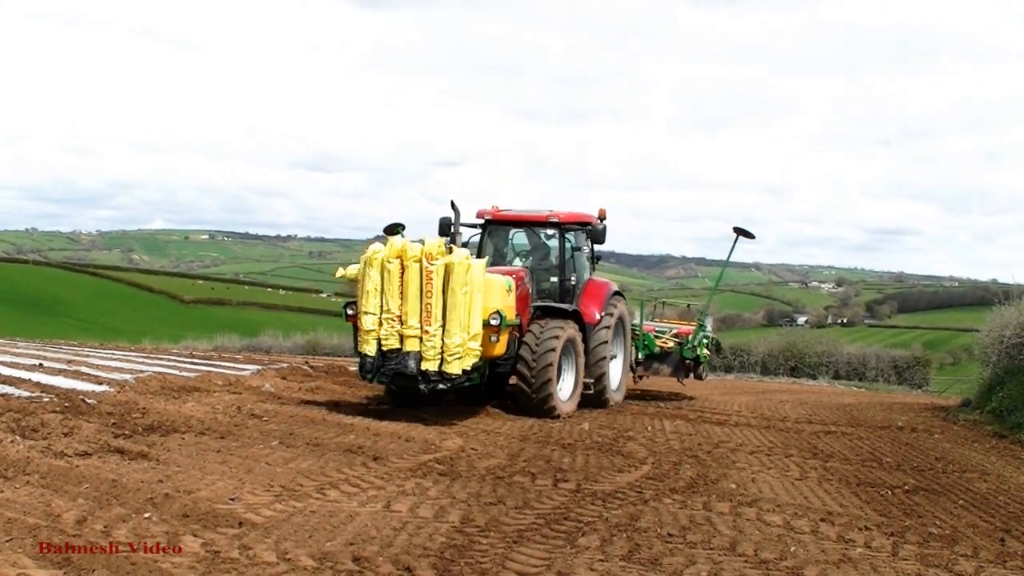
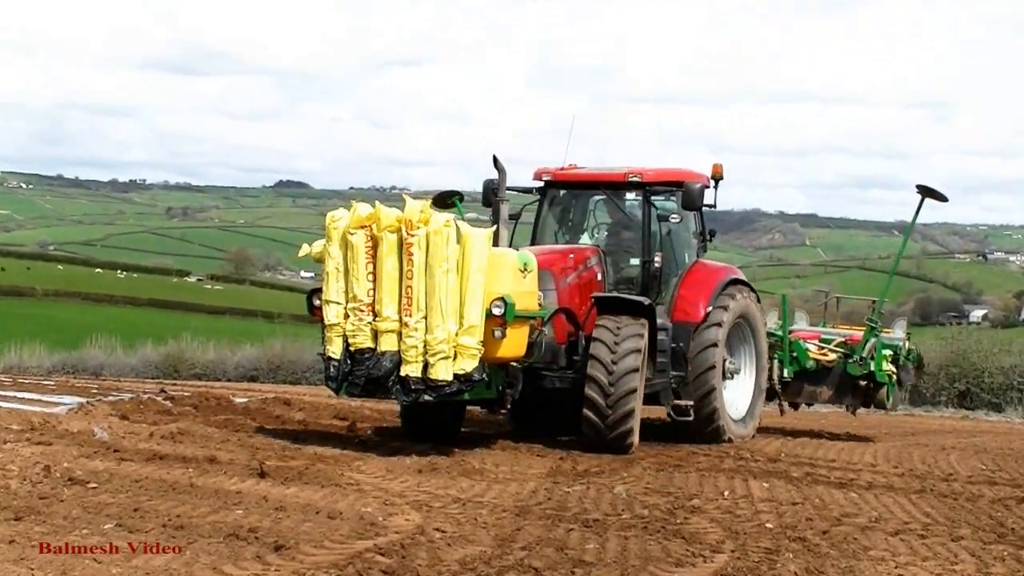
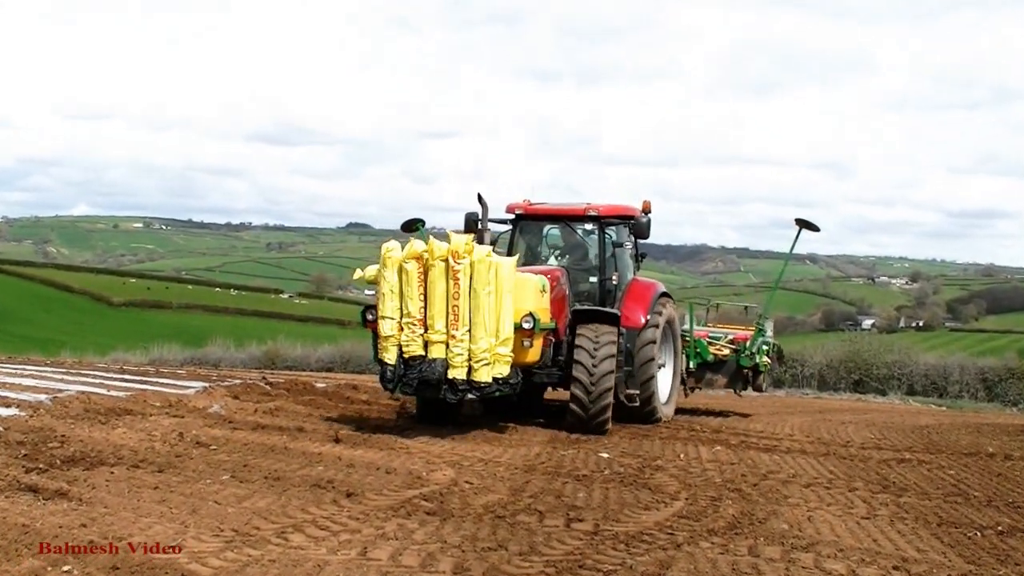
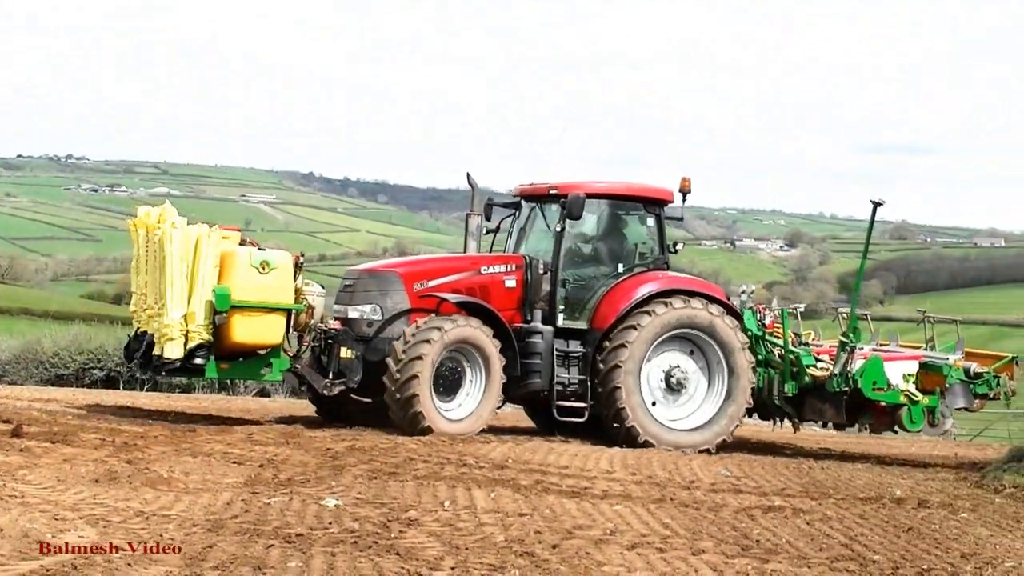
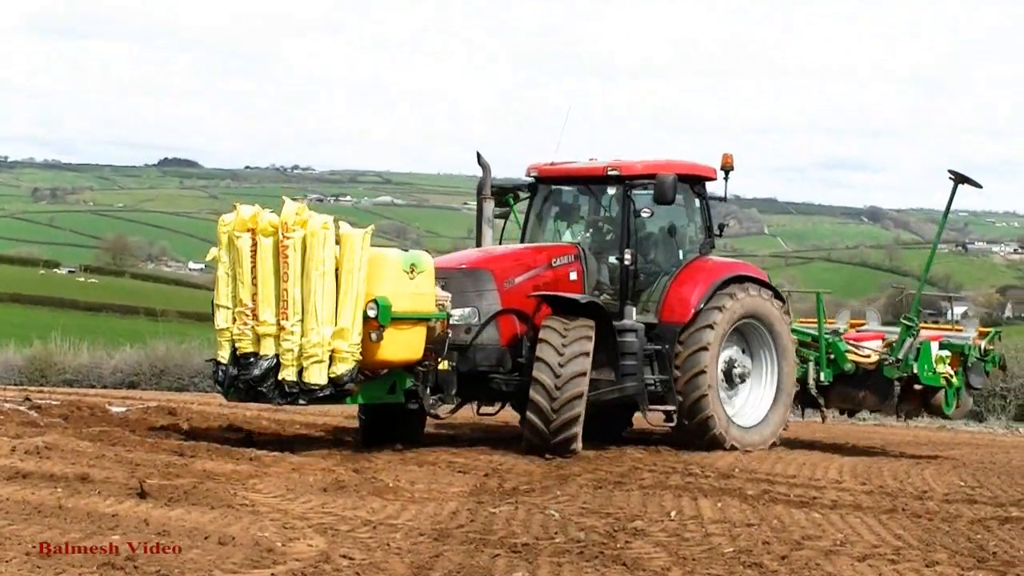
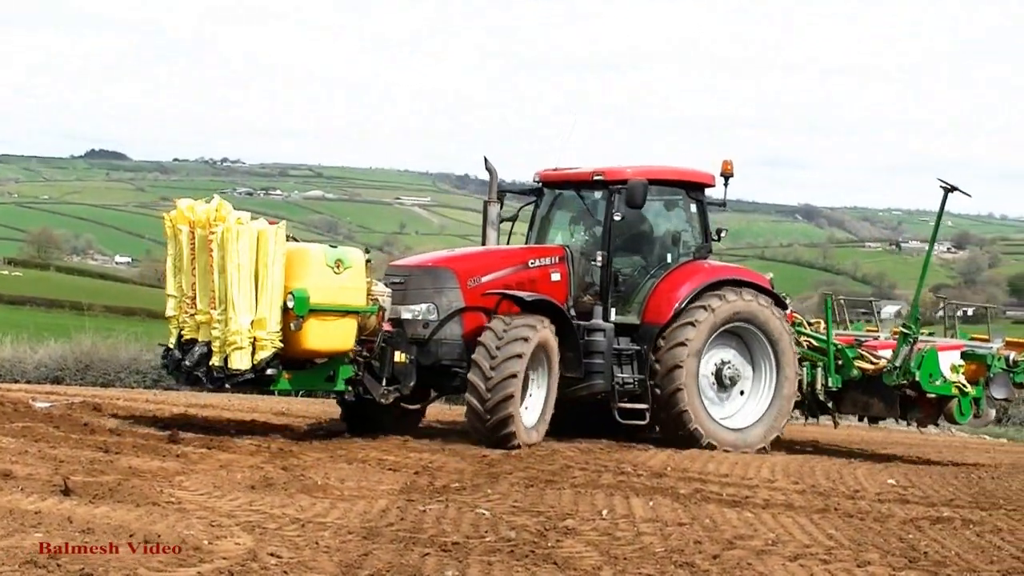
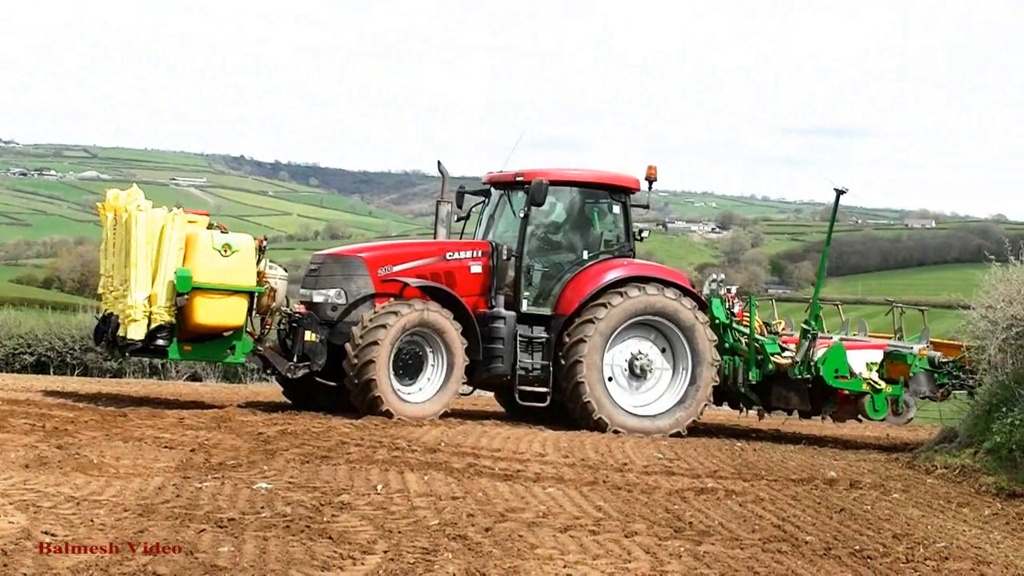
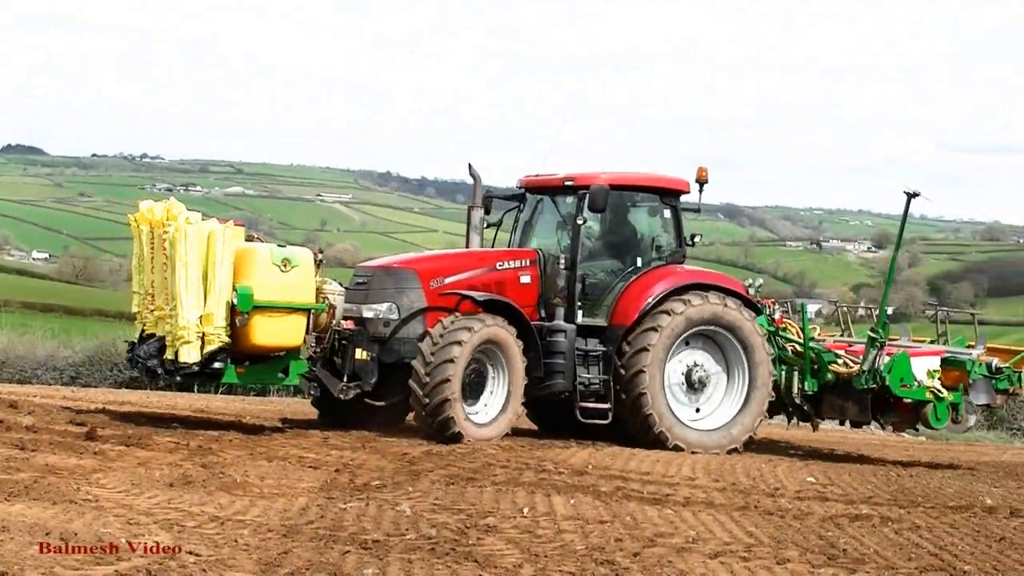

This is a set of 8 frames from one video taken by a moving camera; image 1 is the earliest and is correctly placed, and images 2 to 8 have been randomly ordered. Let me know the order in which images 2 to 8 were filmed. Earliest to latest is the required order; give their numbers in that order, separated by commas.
3, 2, 5, 6, 8, 4, 7
